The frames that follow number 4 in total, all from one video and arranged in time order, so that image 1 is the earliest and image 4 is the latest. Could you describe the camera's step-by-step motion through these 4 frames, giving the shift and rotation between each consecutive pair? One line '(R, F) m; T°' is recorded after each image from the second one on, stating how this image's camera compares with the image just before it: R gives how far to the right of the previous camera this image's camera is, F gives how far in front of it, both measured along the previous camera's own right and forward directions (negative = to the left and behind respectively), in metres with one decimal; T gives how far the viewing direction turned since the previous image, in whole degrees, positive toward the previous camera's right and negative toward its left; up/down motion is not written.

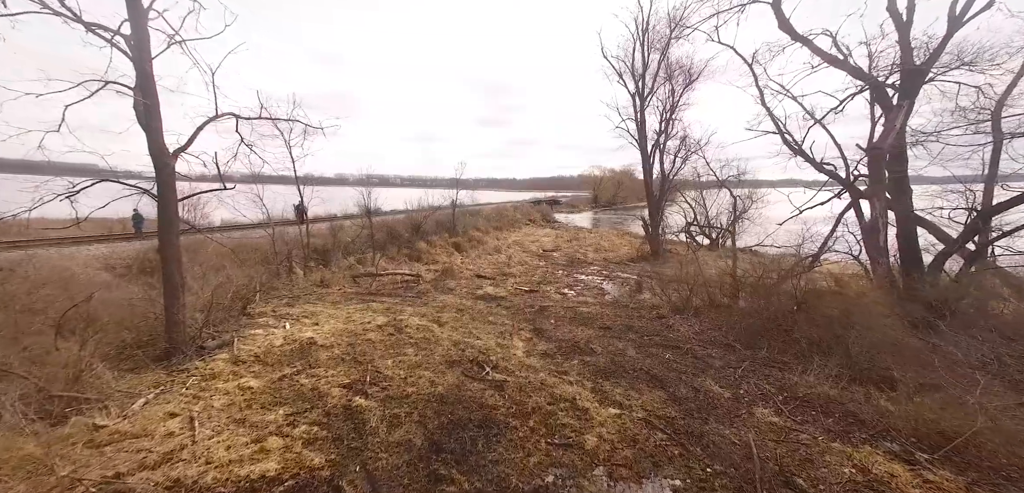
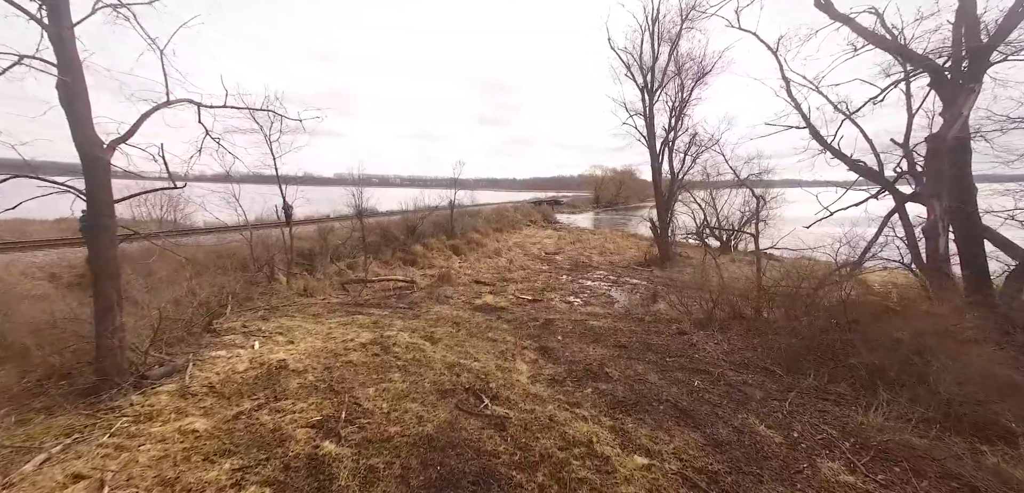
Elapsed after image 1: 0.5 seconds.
(0.0, +0.8) m; 0°
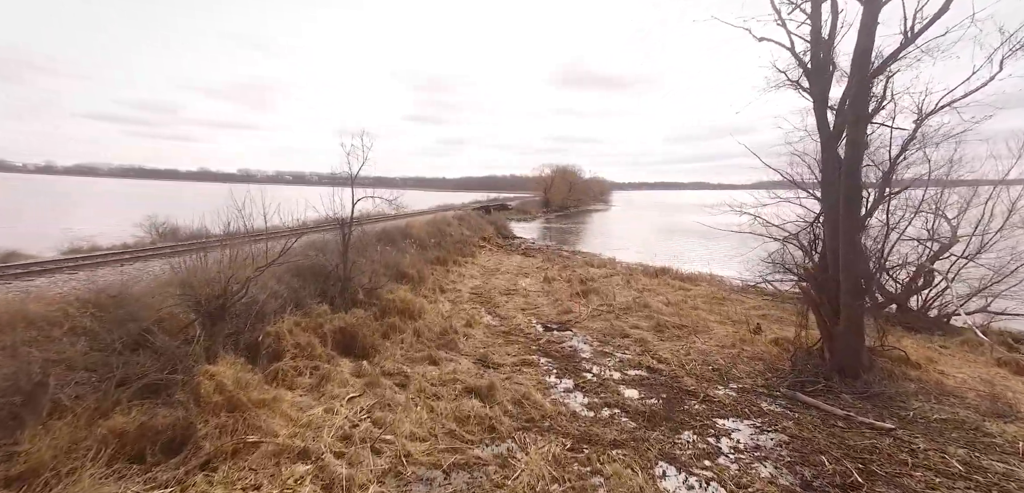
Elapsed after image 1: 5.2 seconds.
(-0.6, +10.1) m; +9°
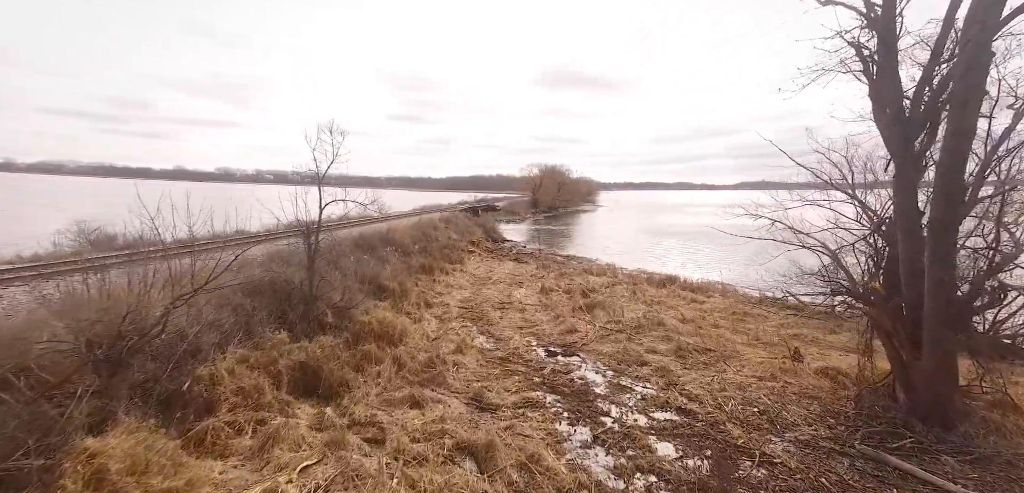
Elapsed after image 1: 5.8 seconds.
(-0.2, +1.5) m; +2°
